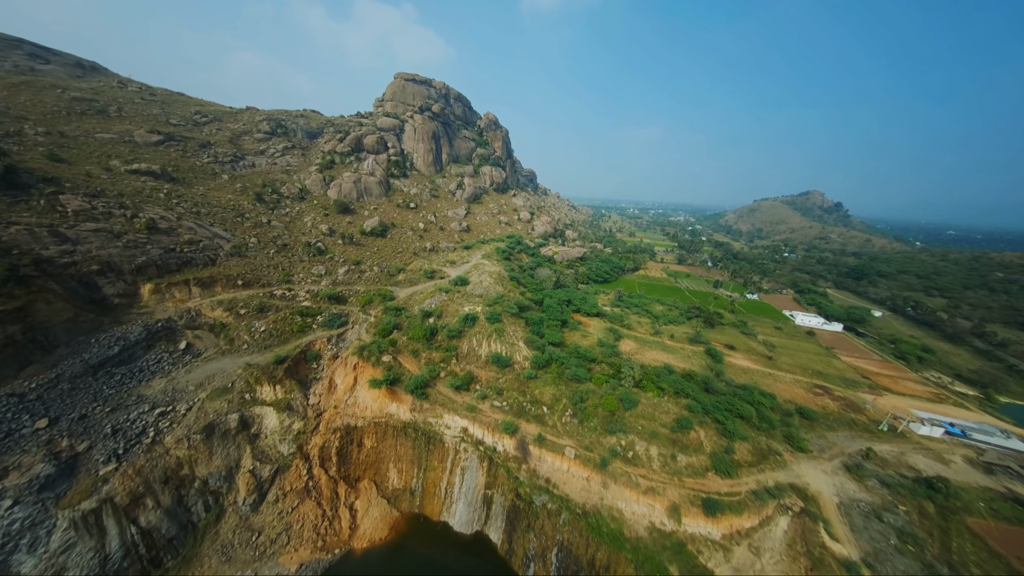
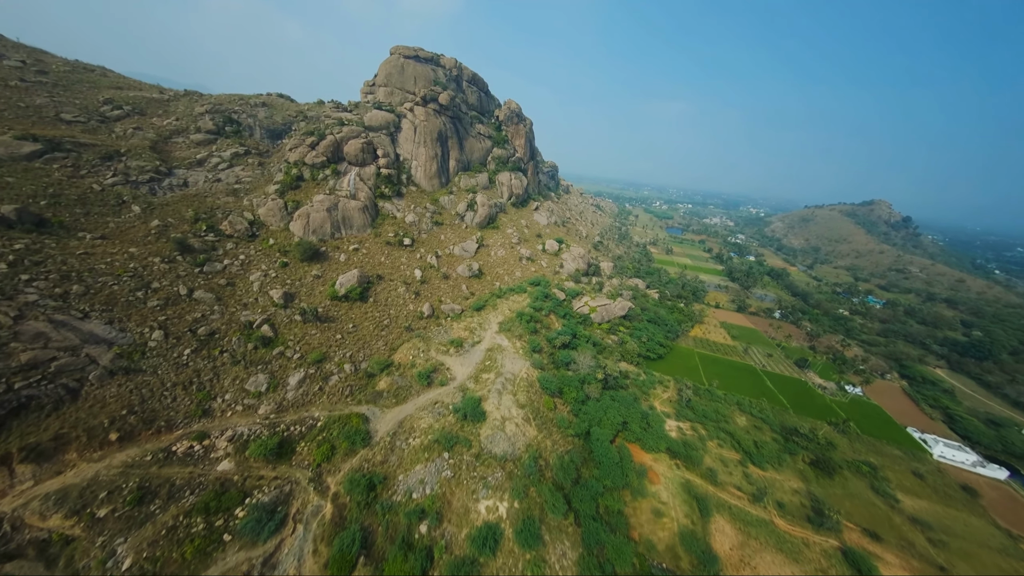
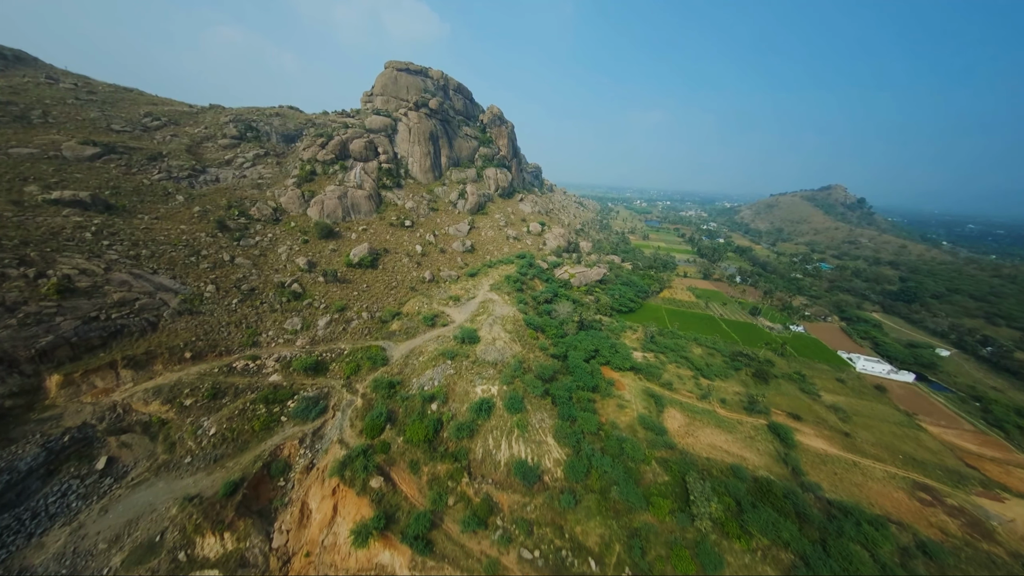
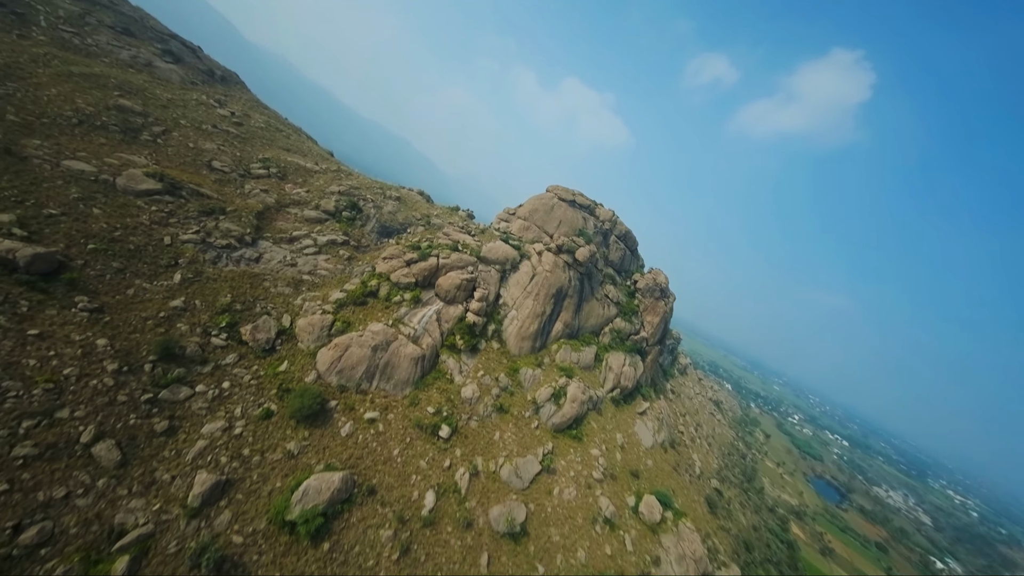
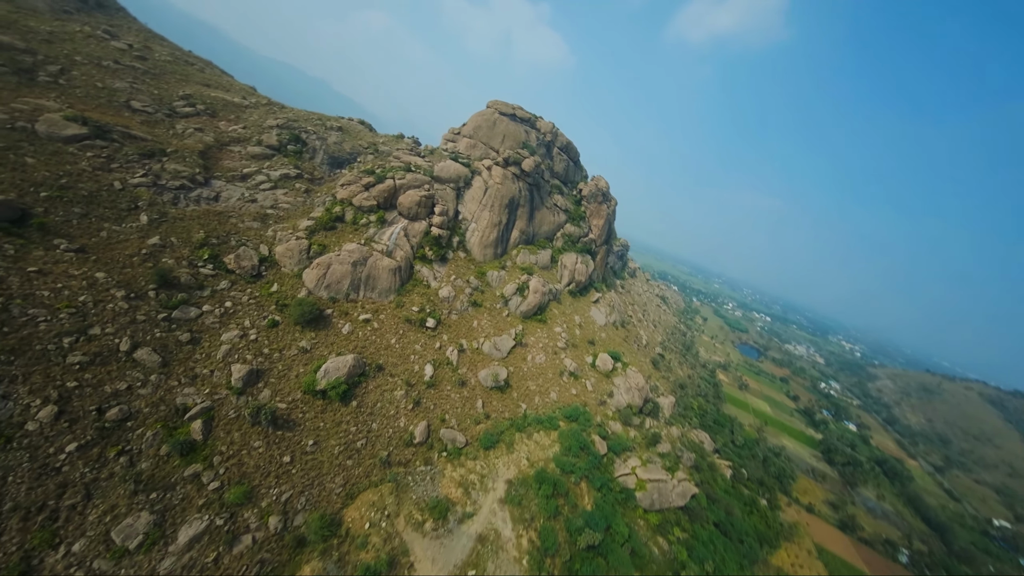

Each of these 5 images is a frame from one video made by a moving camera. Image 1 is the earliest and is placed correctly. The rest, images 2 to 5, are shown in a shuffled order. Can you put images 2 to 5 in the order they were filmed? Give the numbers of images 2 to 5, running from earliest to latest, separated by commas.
3, 2, 5, 4
